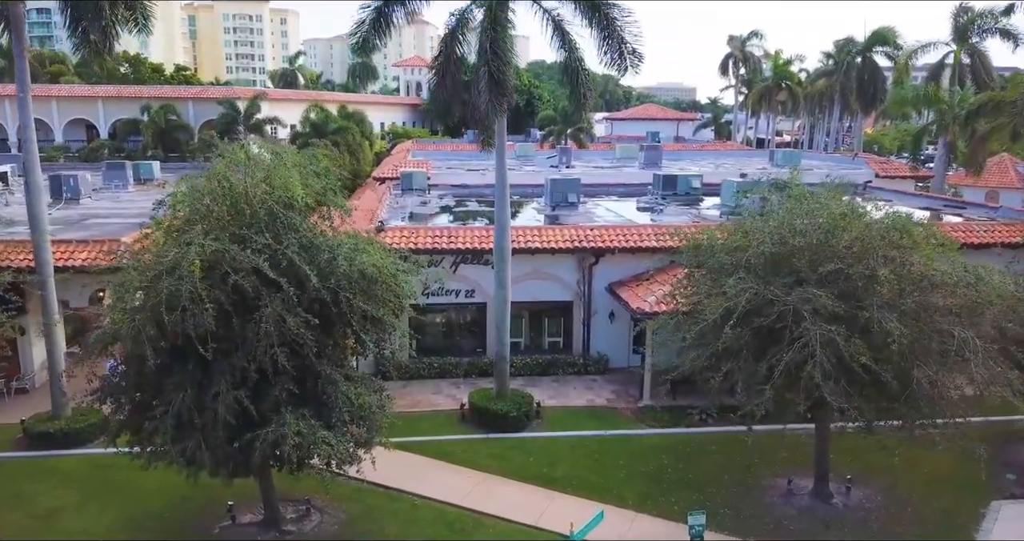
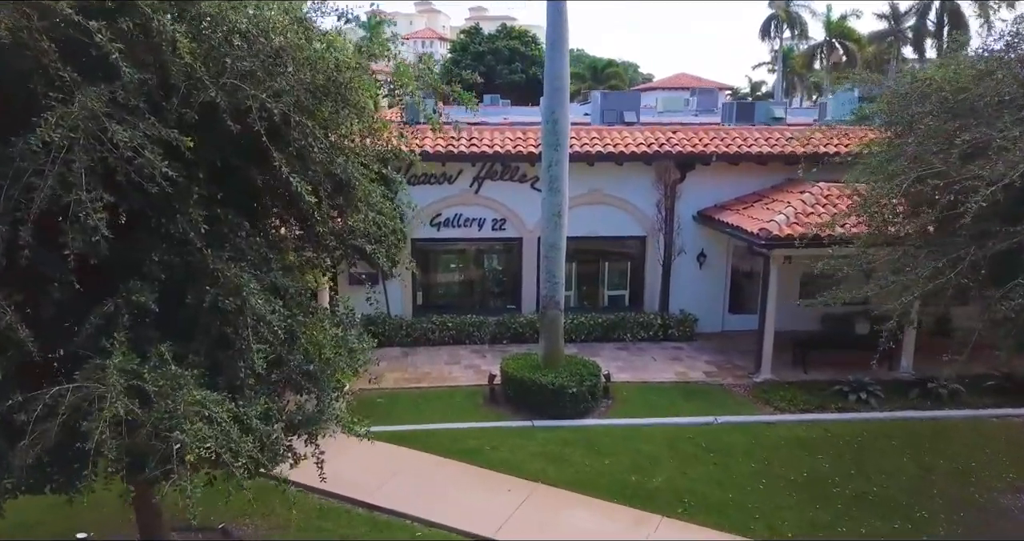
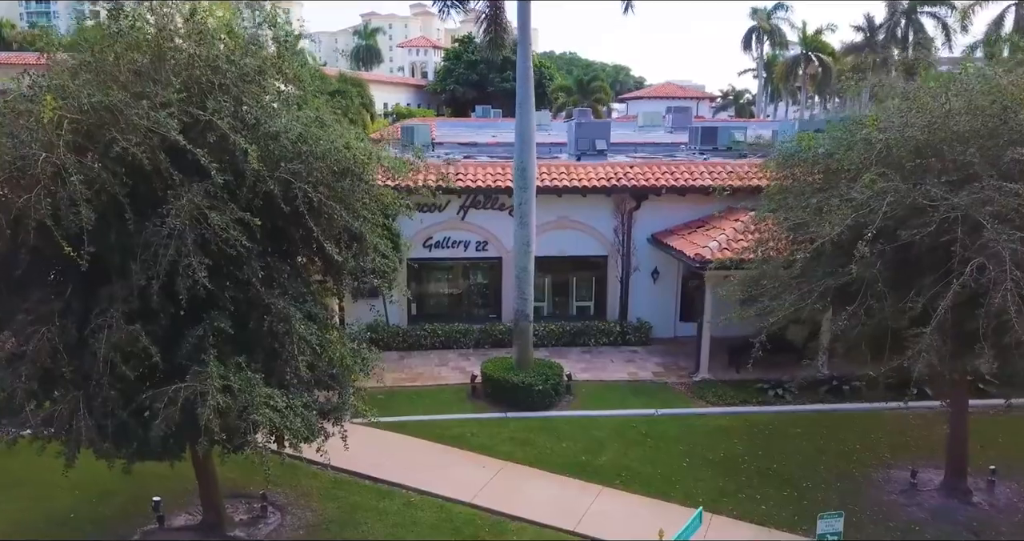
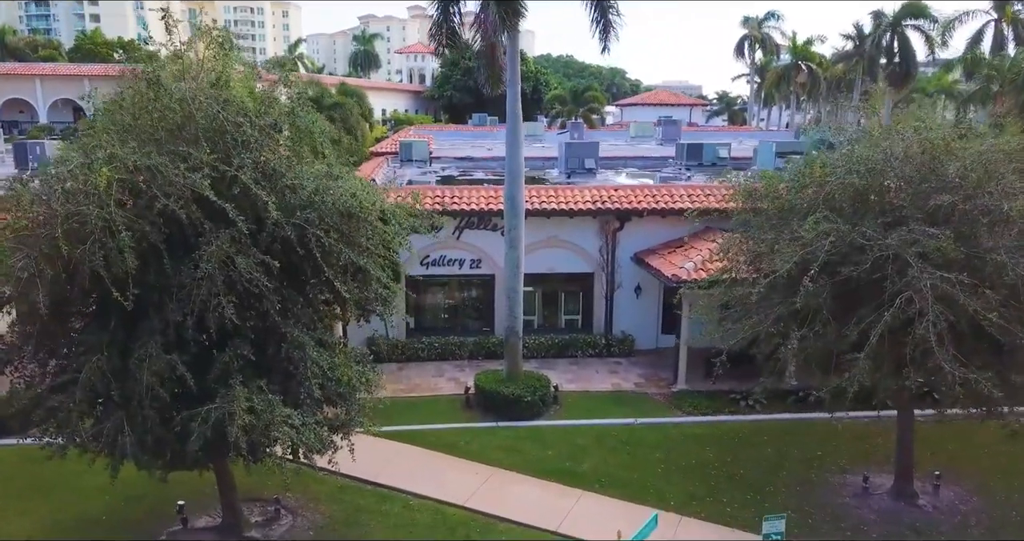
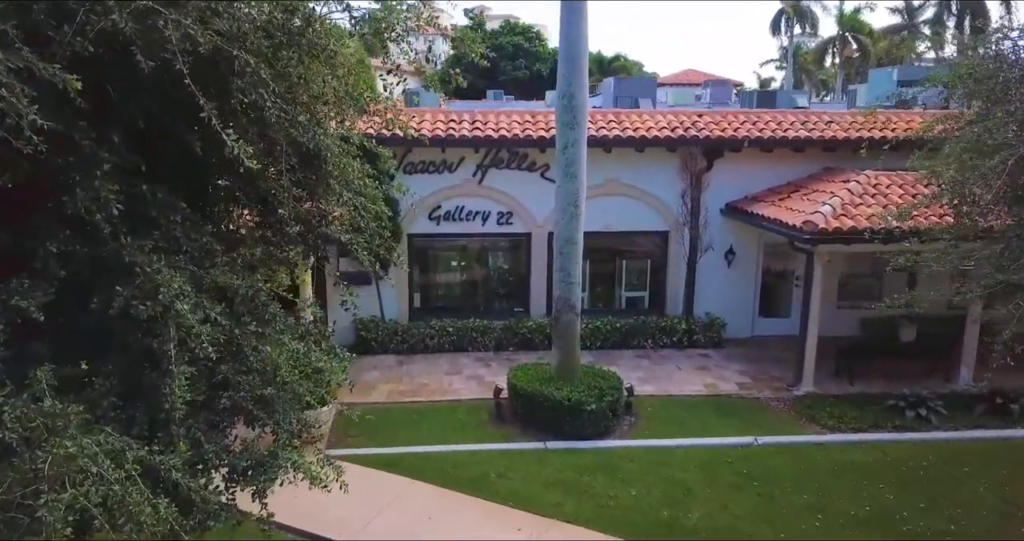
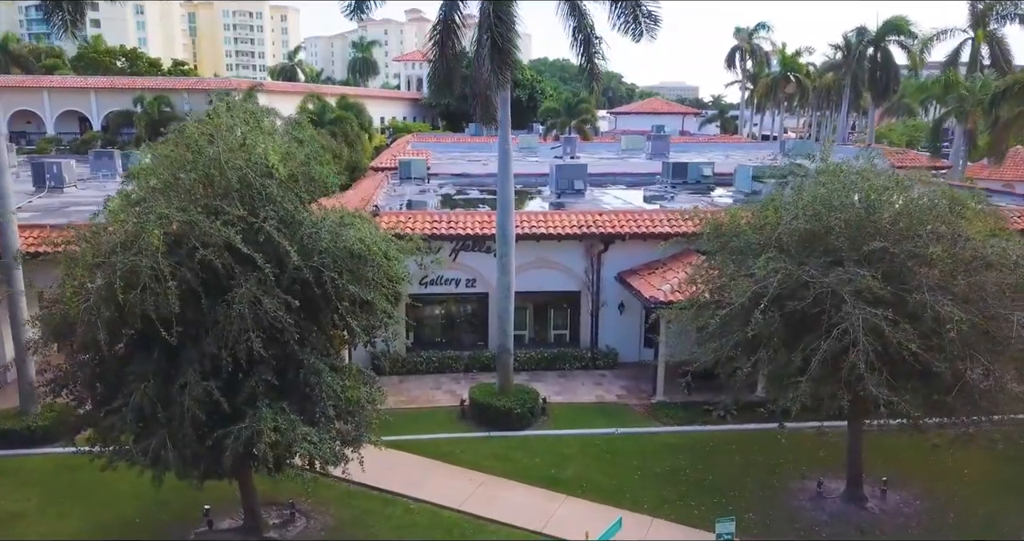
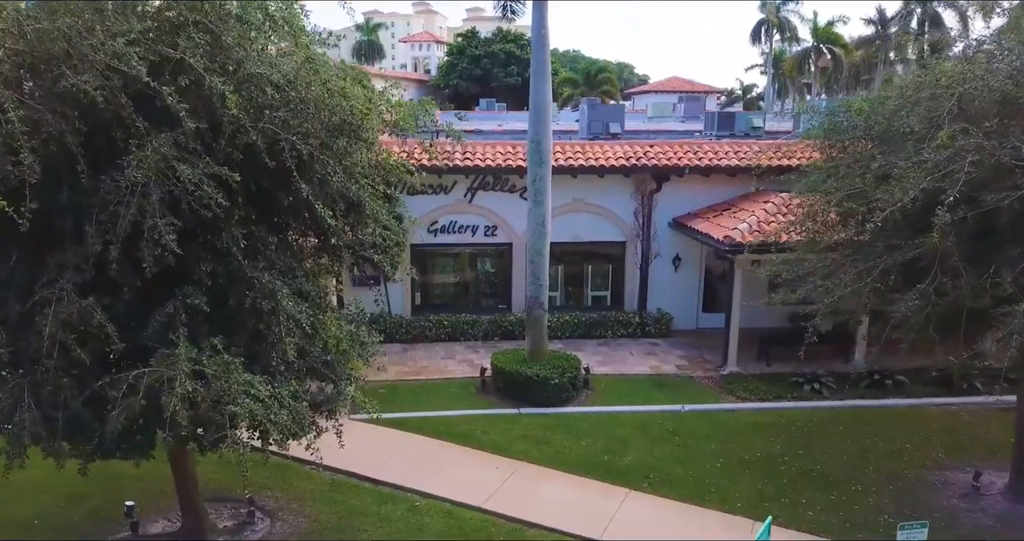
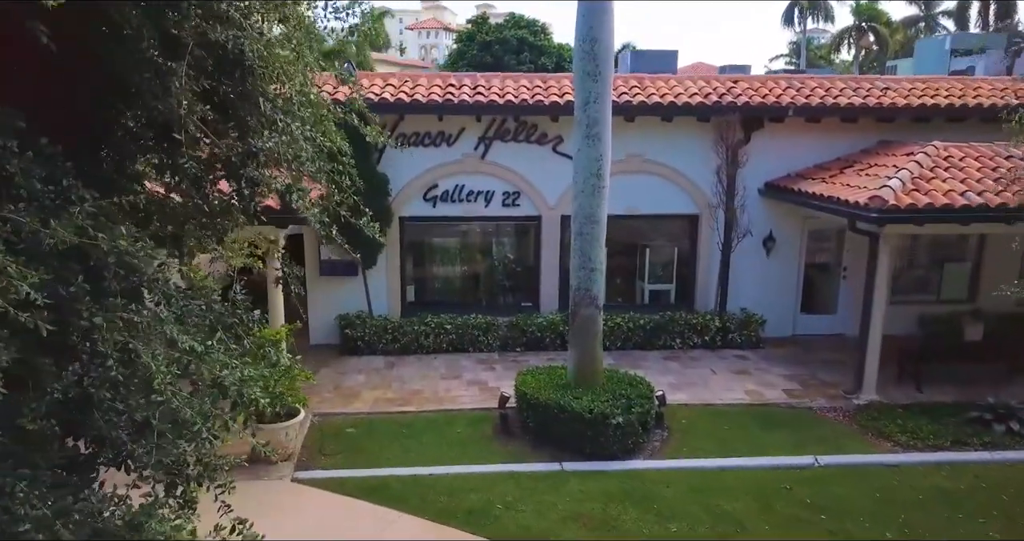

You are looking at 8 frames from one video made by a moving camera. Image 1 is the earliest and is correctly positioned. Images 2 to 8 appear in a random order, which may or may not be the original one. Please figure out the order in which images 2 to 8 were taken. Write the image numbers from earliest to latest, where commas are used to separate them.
6, 4, 3, 7, 2, 5, 8
